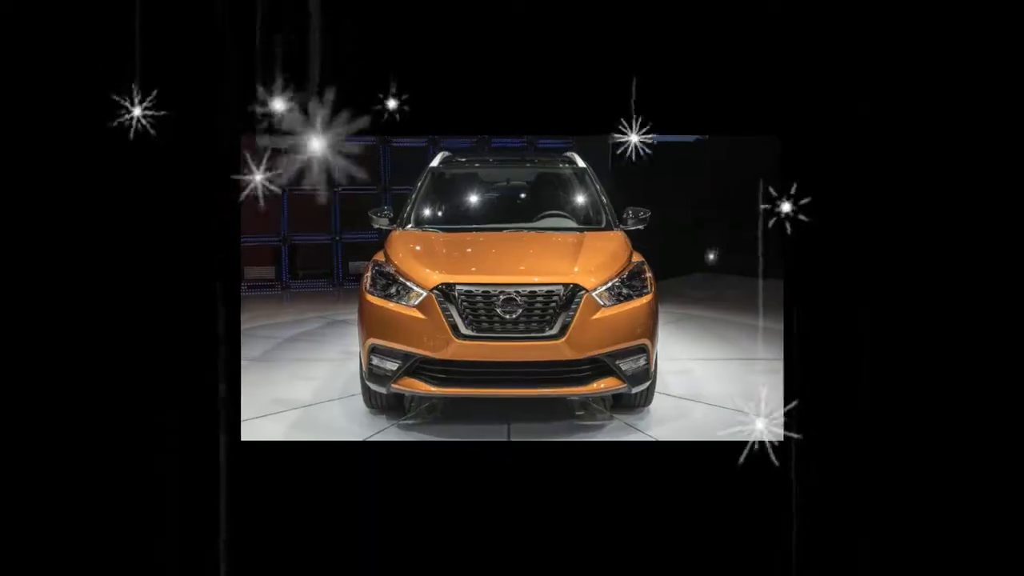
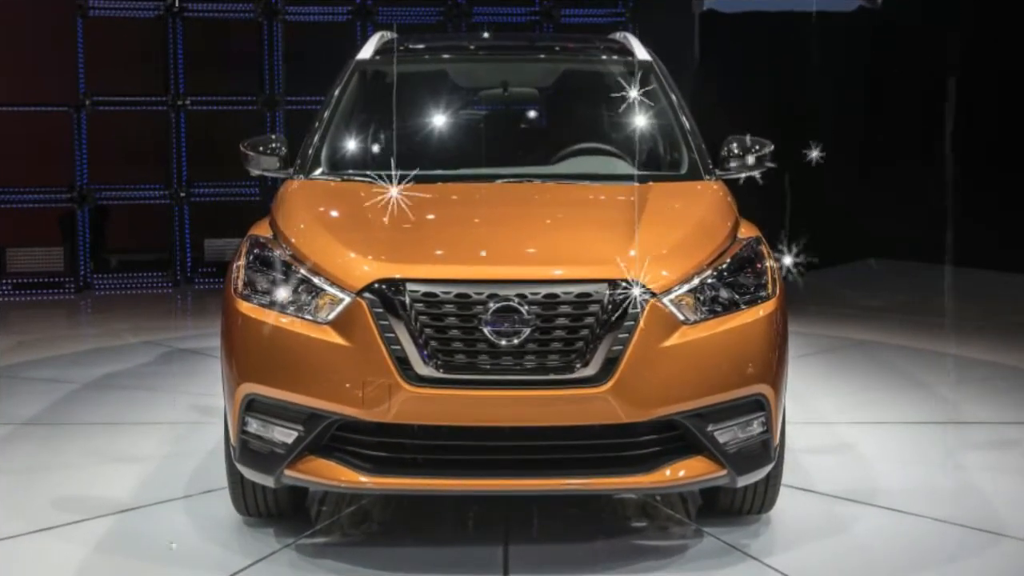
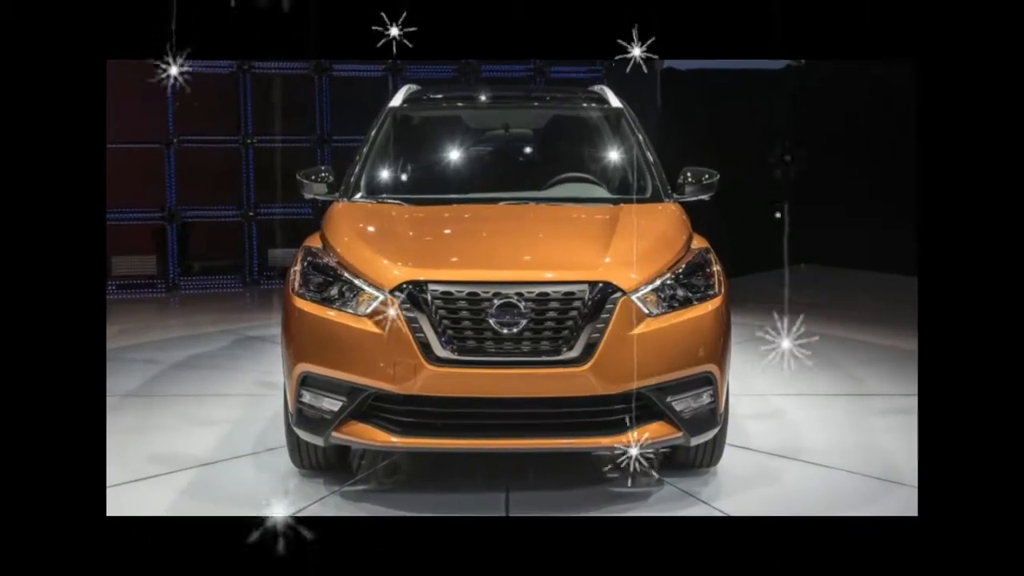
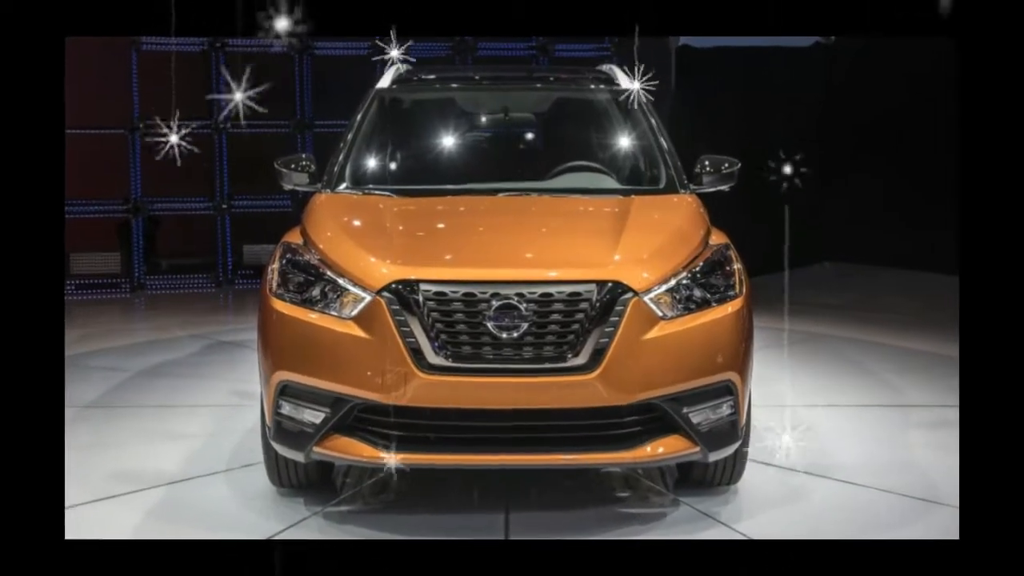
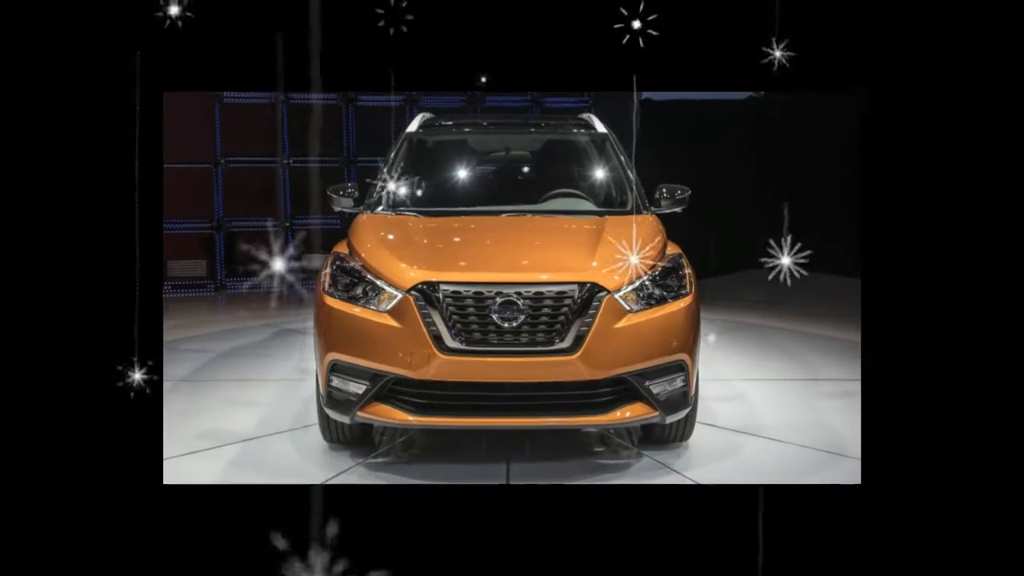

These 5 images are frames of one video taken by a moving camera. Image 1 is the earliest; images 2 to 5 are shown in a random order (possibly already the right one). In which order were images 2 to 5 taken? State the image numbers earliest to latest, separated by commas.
5, 3, 4, 2
